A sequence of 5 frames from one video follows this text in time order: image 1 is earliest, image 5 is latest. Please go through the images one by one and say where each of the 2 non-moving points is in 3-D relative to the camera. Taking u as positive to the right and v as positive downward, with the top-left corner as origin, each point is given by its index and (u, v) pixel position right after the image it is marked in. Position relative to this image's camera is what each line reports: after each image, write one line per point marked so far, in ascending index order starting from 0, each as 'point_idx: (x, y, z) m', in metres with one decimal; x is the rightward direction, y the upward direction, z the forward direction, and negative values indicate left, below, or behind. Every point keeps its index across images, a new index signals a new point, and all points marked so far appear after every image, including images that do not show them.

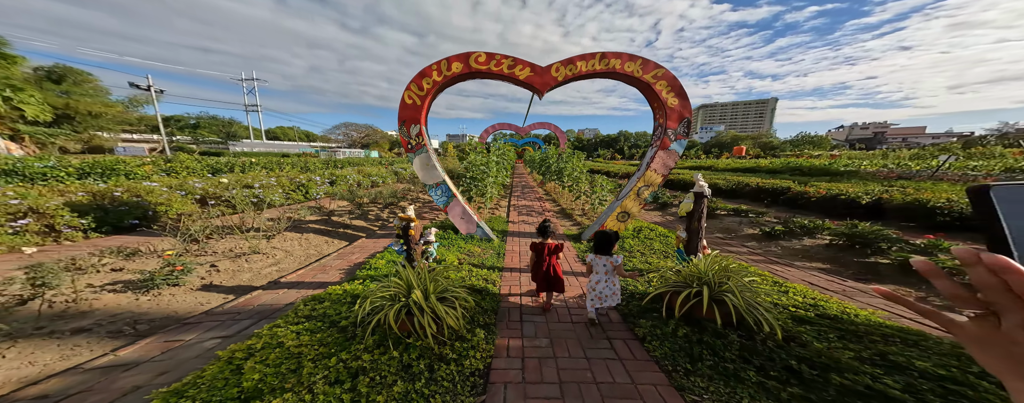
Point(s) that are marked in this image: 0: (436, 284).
0: (-0.8, -0.7, +2.7) m
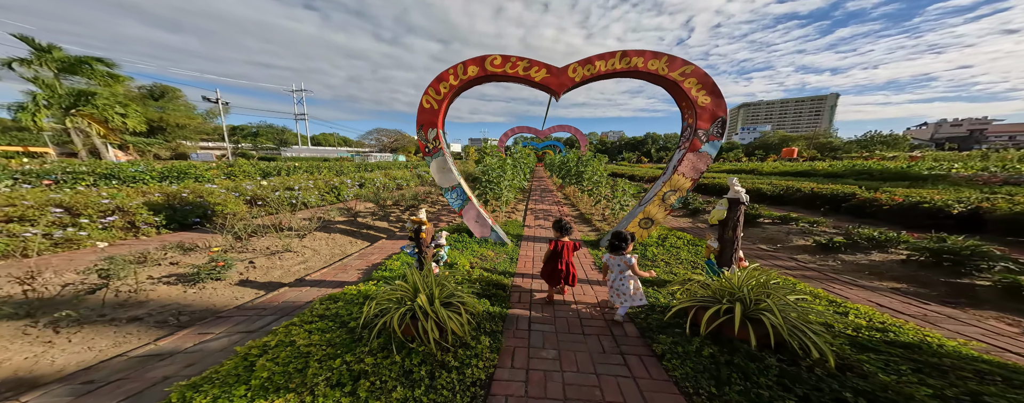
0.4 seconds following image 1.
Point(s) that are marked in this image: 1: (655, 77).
0: (-0.9, -0.8, +2.7) m
1: (+2.1, +2.0, +4.4) m
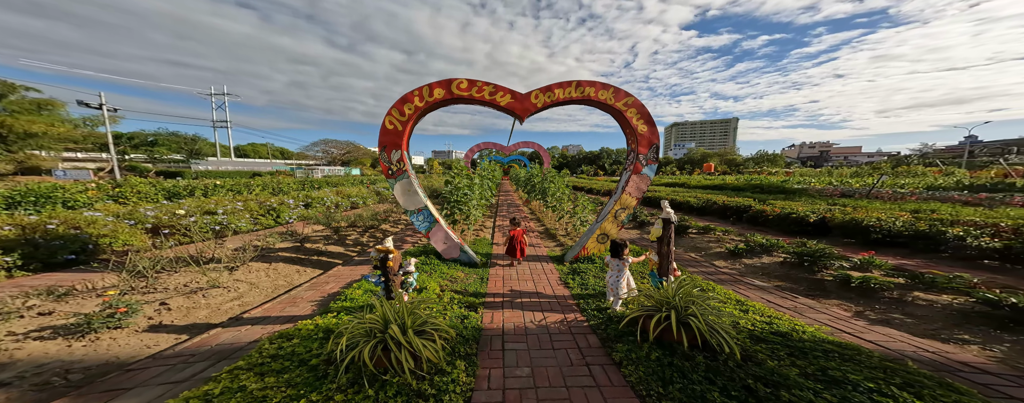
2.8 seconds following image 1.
0: (-0.9, -1.1, +2.7) m
1: (+1.6, +1.7, +5.1) m
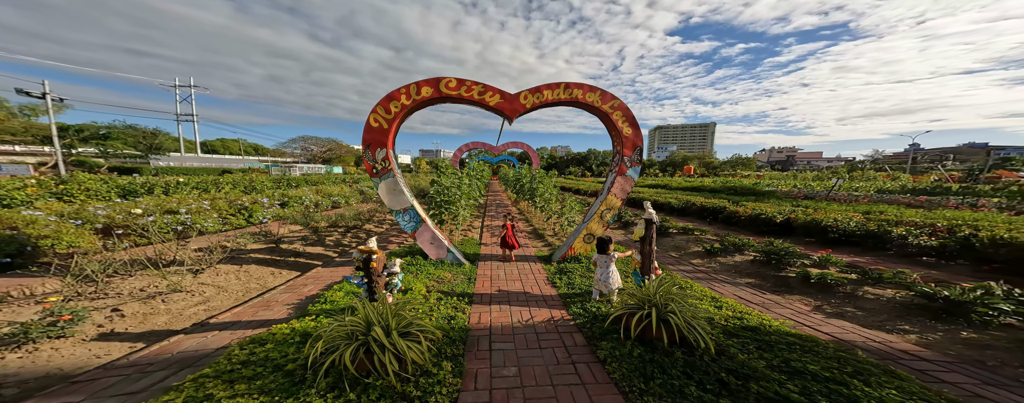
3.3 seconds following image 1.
0: (-1.0, -1.1, +2.6) m
1: (+1.5, +1.7, +5.1) m
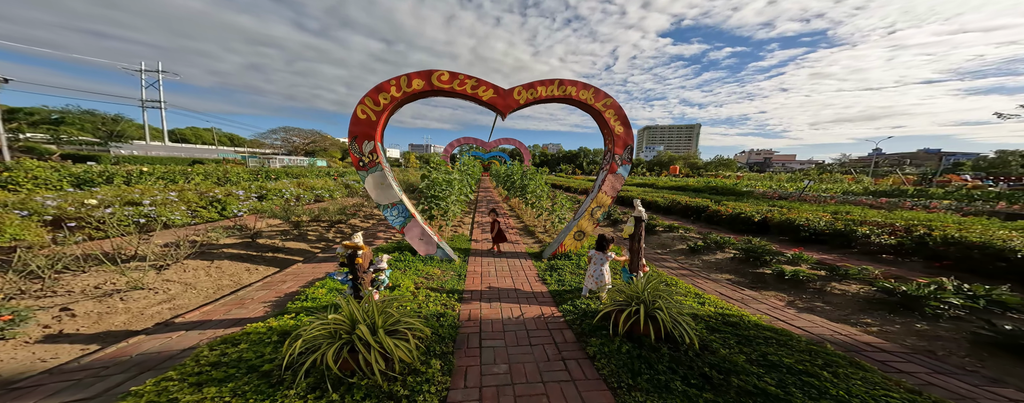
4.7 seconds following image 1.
0: (-1.0, -1.0, +2.5) m
1: (+1.4, +1.8, +5.1) m
